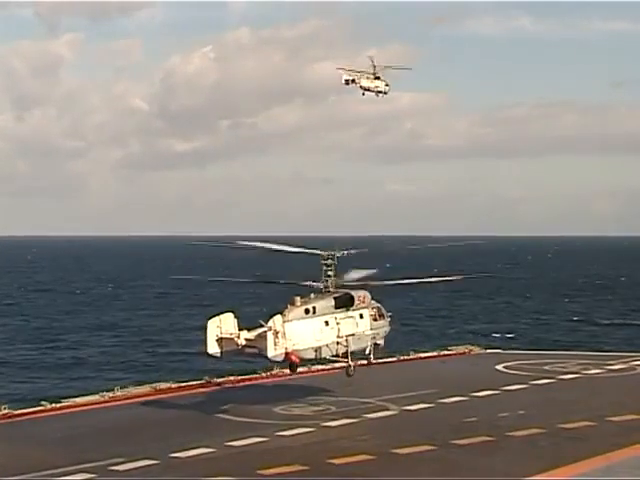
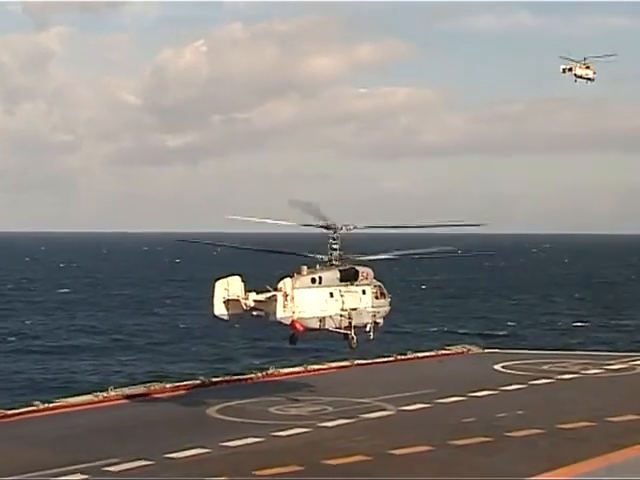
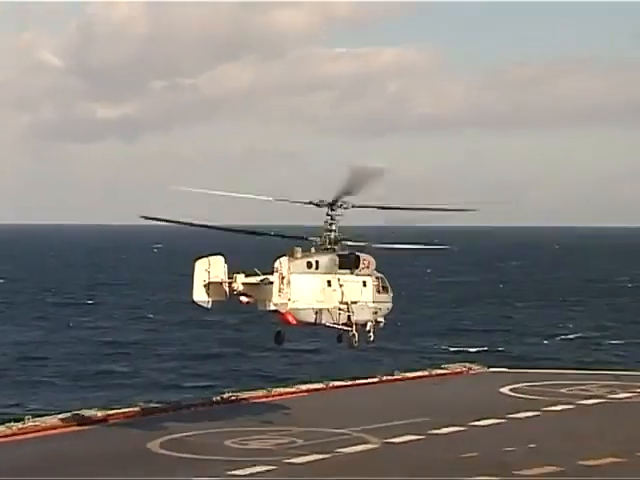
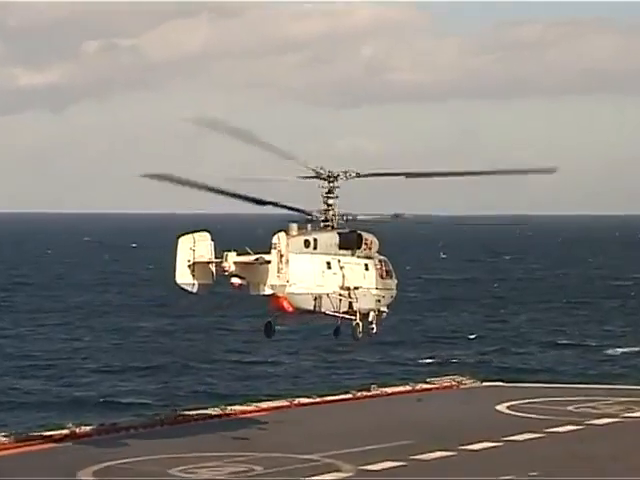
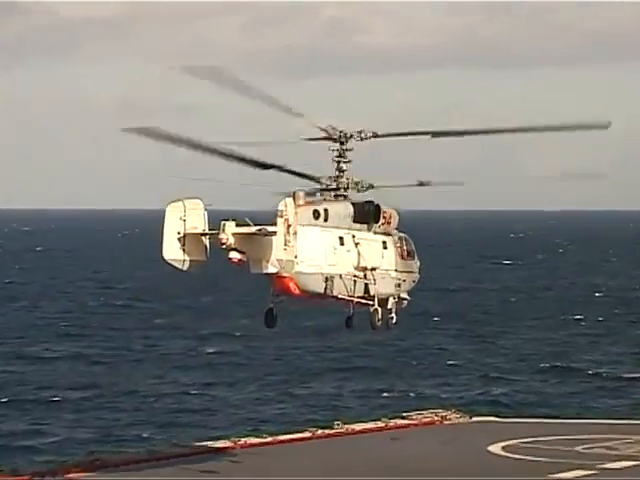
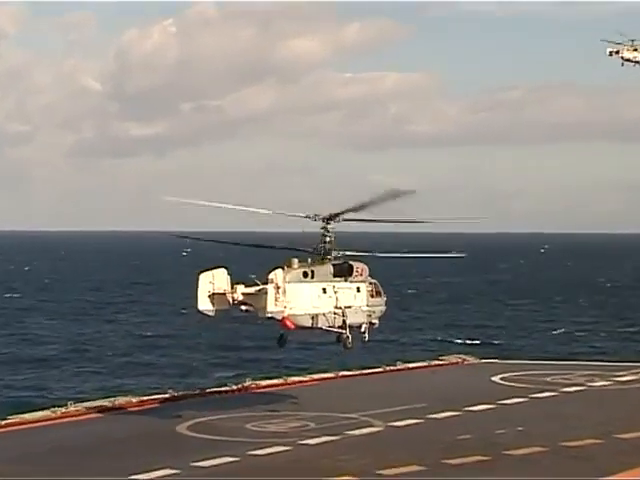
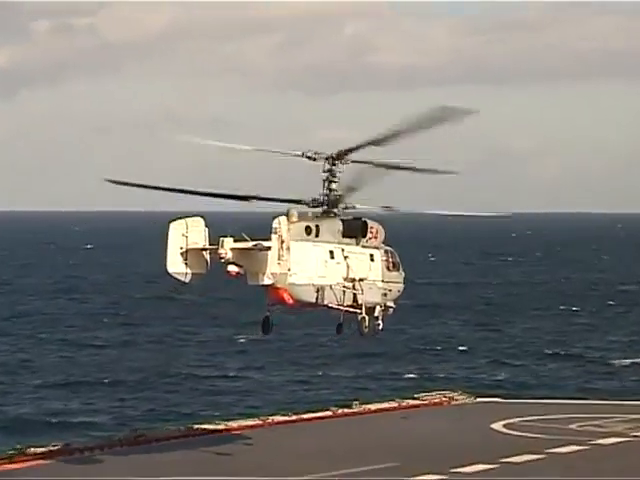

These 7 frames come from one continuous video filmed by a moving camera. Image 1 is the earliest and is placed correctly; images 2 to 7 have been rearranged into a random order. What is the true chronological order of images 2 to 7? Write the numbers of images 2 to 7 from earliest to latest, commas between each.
2, 6, 3, 4, 7, 5
